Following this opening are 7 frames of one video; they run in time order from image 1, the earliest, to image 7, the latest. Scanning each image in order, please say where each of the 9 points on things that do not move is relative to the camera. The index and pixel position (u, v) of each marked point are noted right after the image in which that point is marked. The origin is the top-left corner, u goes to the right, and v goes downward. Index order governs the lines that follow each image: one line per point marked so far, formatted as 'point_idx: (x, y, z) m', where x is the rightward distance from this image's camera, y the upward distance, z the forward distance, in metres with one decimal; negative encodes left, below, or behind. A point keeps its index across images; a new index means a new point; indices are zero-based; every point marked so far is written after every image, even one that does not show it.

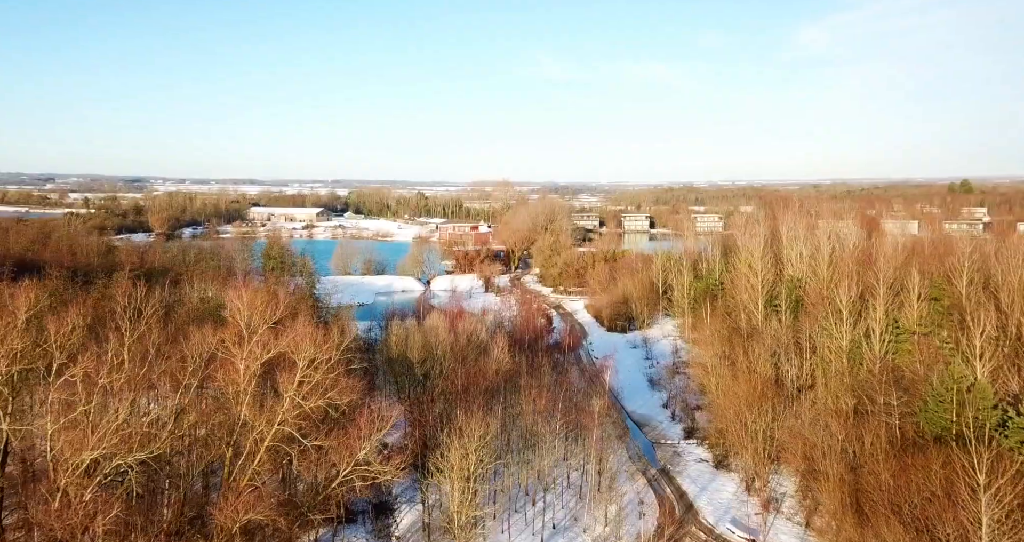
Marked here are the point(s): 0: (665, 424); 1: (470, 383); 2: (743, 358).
0: (+4.6, -4.6, +19.6) m
1: (-1.0, -2.7, +15.5) m
2: (+6.5, -2.4, +18.7) m
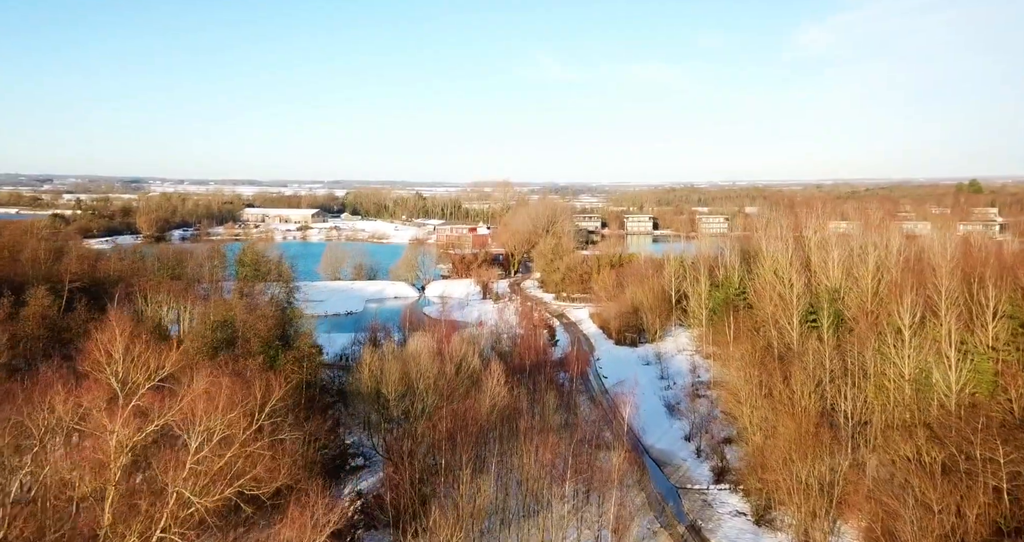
0: (+4.6, -4.9, +16.8) m
1: (-1.1, -3.0, +12.7) m
2: (+6.5, -2.7, +15.9) m
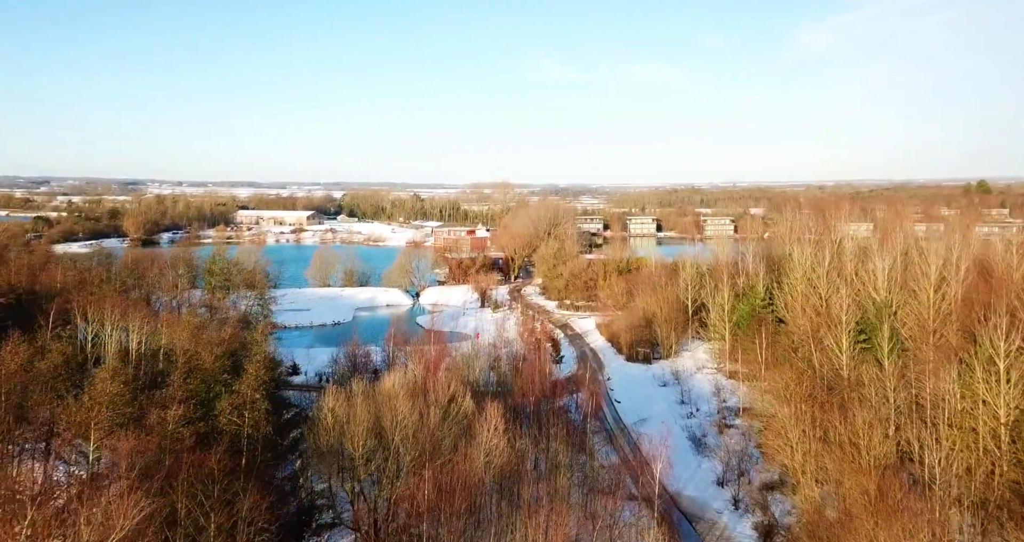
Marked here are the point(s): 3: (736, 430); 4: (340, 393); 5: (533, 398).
0: (+4.6, -5.2, +13.9) m
1: (-1.1, -3.3, +9.8) m
2: (+6.5, -3.0, +13.0) m
3: (+6.4, -4.5, +18.7) m
4: (-3.1, -2.2, +11.7) m
5: (+0.5, -3.0, +15.6) m
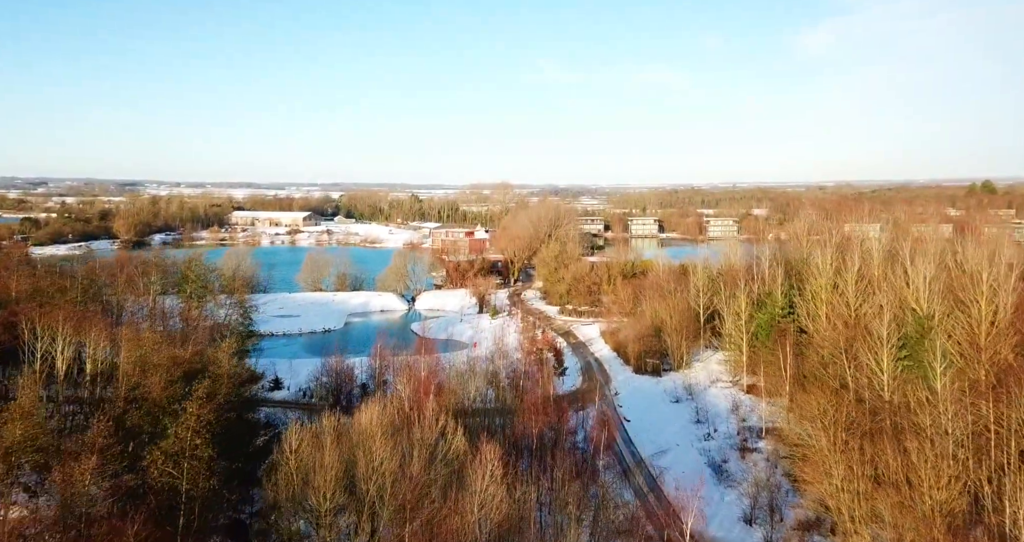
0: (+4.6, -5.4, +12.1) m
1: (-1.0, -3.5, +8.0) m
2: (+6.5, -3.2, +11.2) m
3: (+6.4, -4.6, +16.9) m
4: (-3.1, -2.4, +9.9) m
5: (+0.5, -3.2, +13.8) m
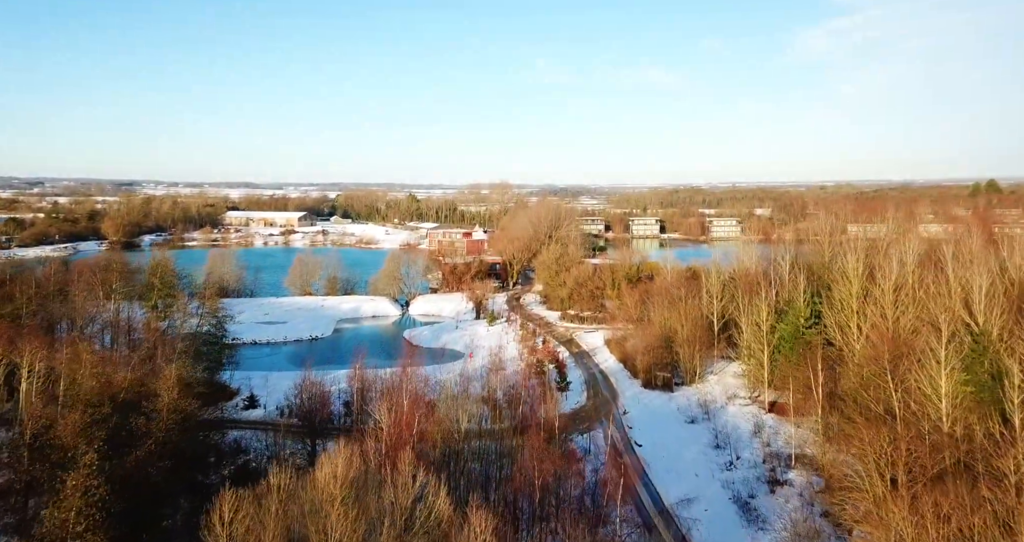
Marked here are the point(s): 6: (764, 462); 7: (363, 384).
0: (+4.5, -5.6, +10.1) m
1: (-1.1, -3.7, +6.0) m
2: (+6.5, -3.4, +9.2) m
3: (+6.3, -4.9, +14.9) m
4: (-3.1, -2.6, +7.8) m
5: (+0.5, -3.4, +11.7) m
6: (+6.2, -4.7, +16.3) m
7: (-4.2, -3.1, +18.8) m
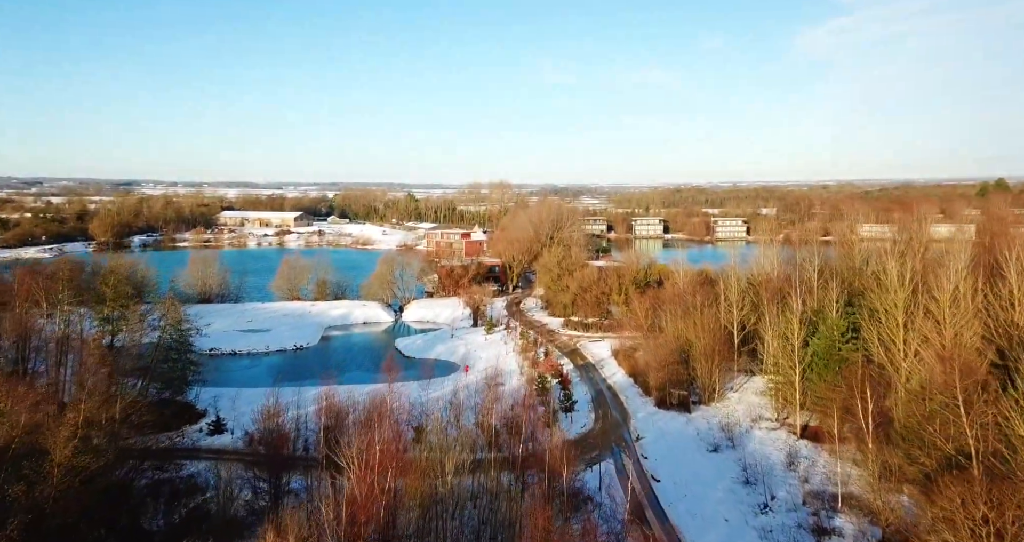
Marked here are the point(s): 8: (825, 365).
0: (+4.5, -5.8, +7.8) m
1: (-1.1, -3.9, +3.7) m
2: (+6.4, -3.6, +6.9) m
3: (+6.3, -5.1, +12.6) m
4: (-3.1, -2.8, +5.5) m
5: (+0.5, -3.6, +9.4) m
6: (+6.2, -4.9, +14.0) m
7: (-4.2, -3.3, +16.5) m
8: (+8.4, -2.5, +17.8) m
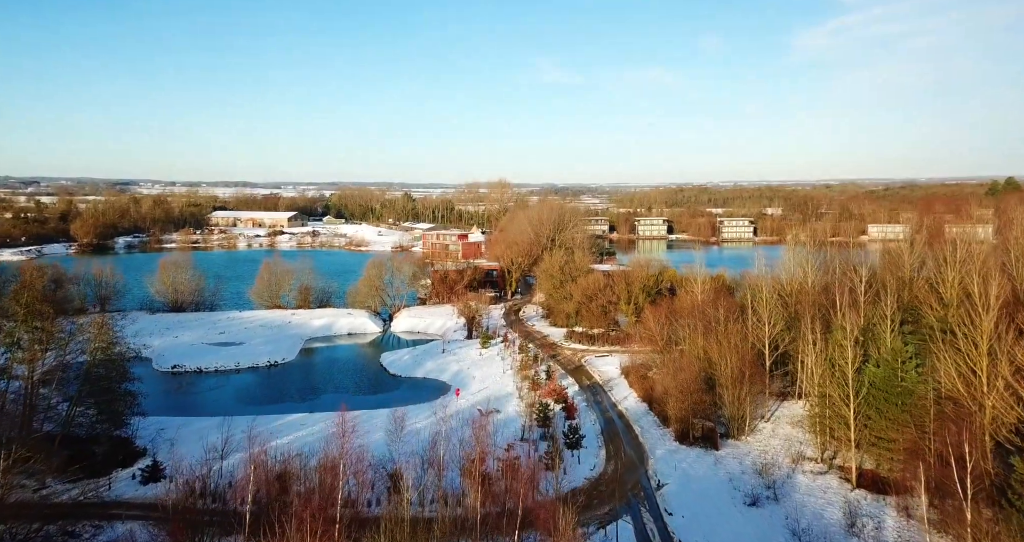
0: (+4.4, -6.2, +4.8) m
1: (-1.2, -4.3, +0.6) m
2: (+6.3, -4.0, +3.9) m
3: (+6.2, -5.4, +9.6) m
4: (-3.2, -3.1, +2.5) m
5: (+0.4, -4.0, +6.4) m
6: (+6.1, -5.2, +10.9) m
7: (-4.3, -3.6, +13.5) m
8: (+8.4, -2.8, +14.8) m
